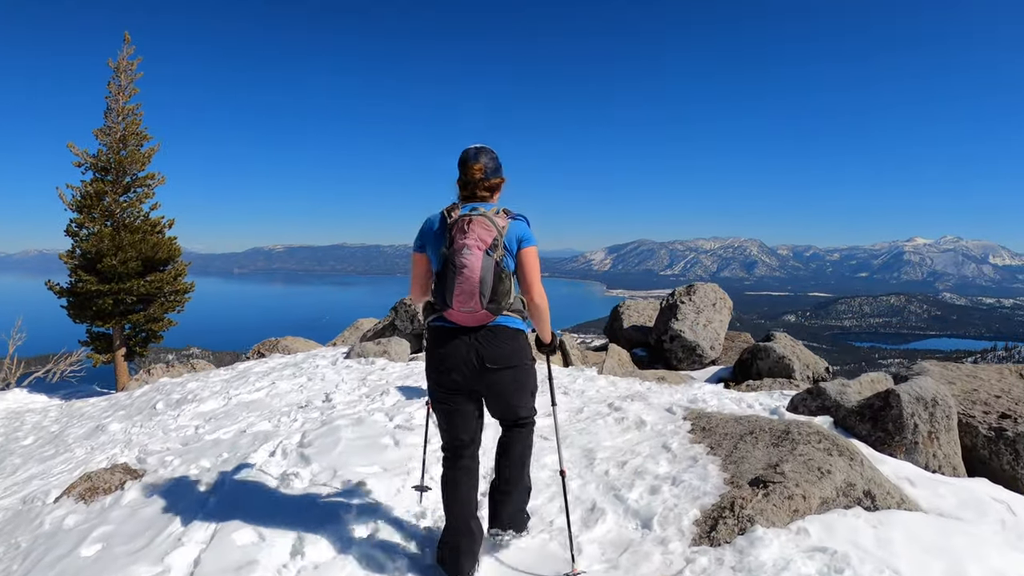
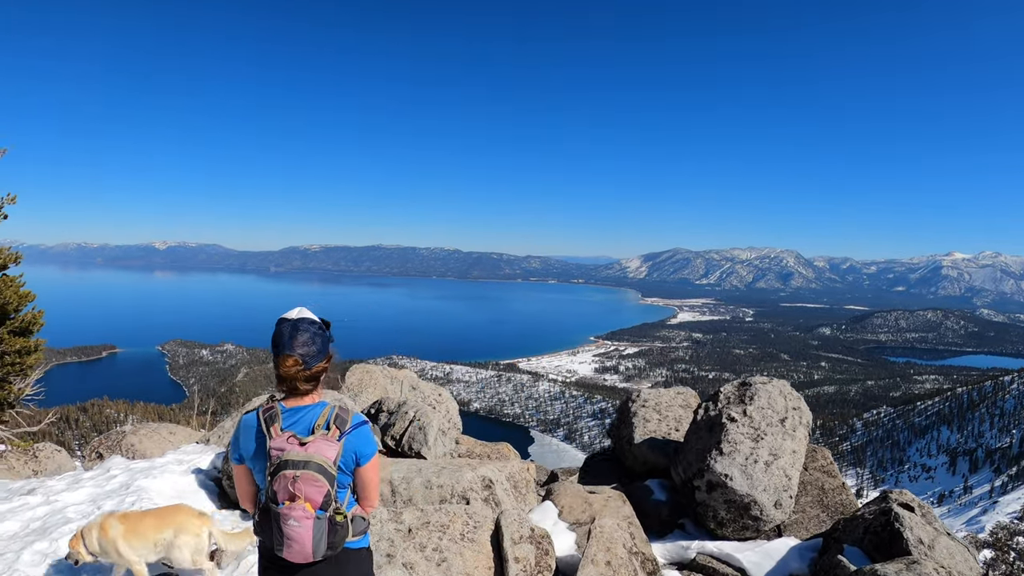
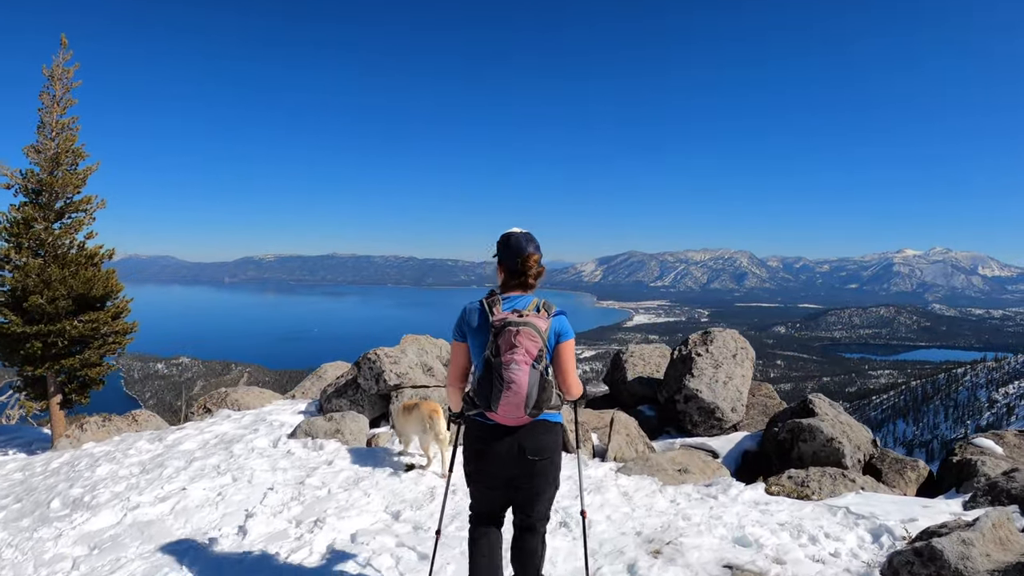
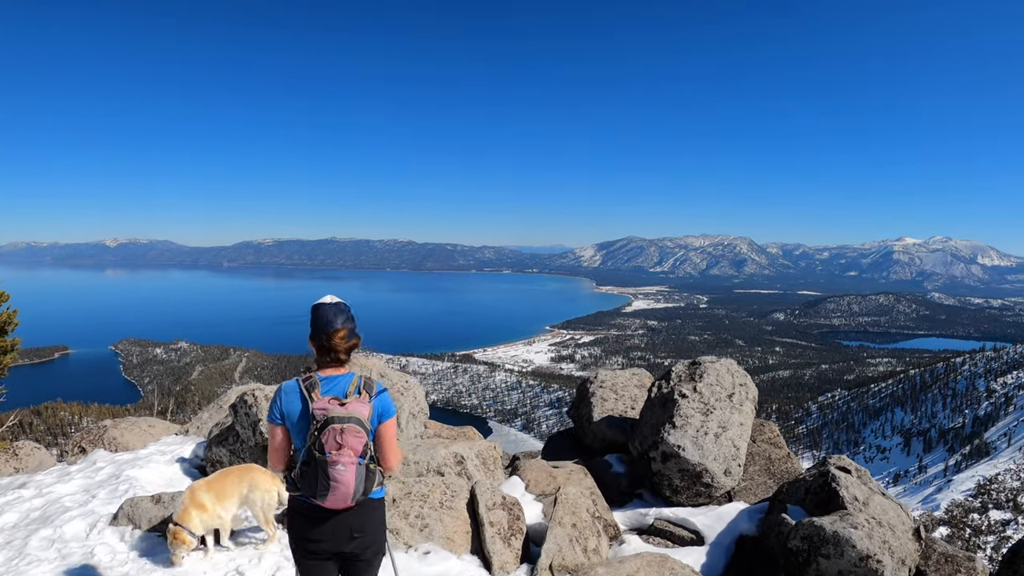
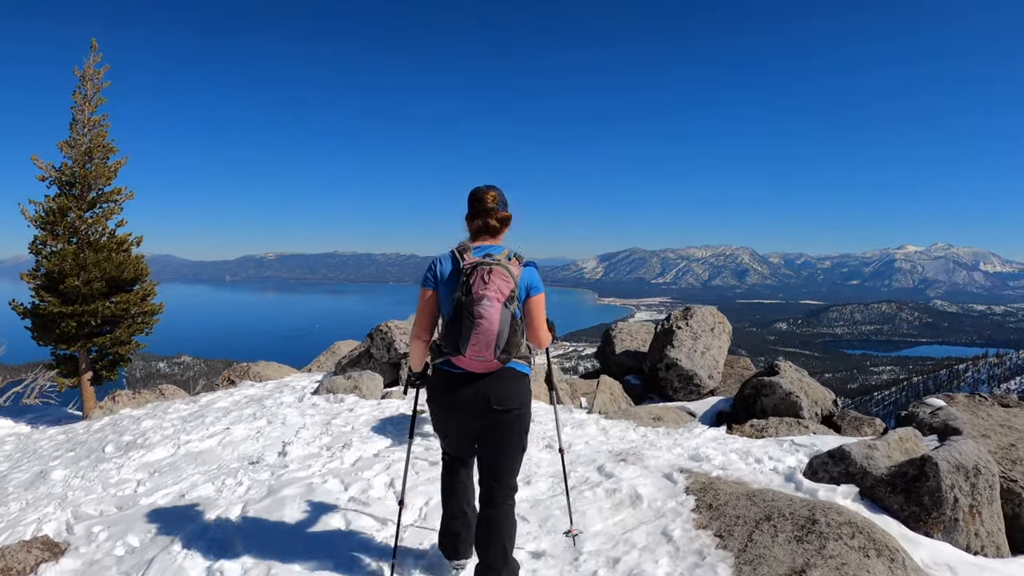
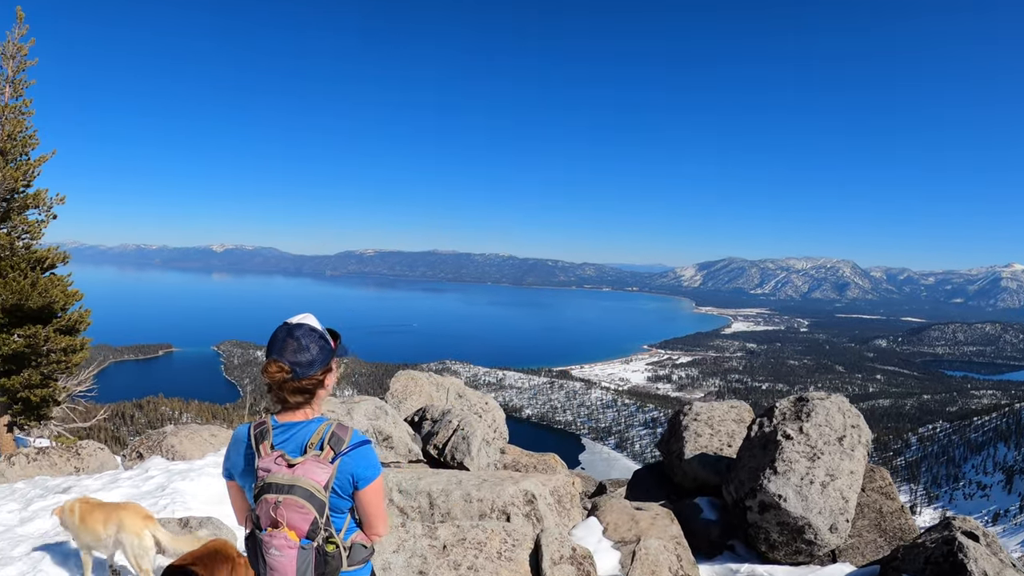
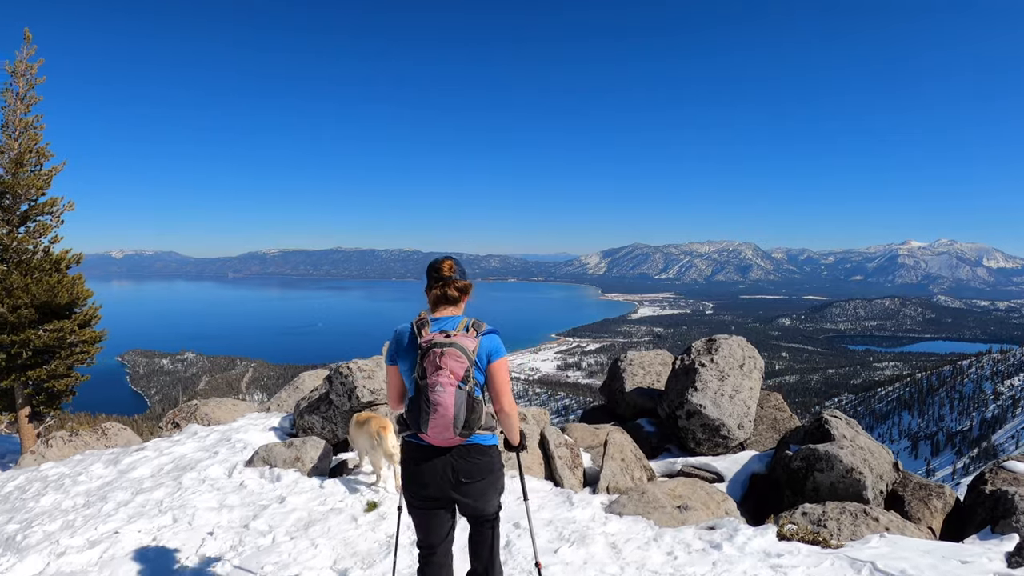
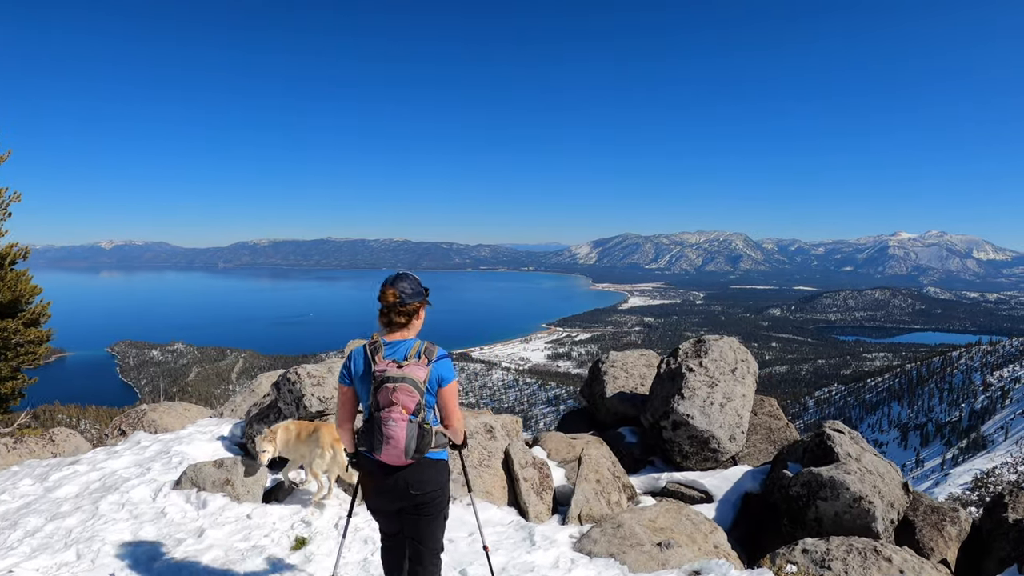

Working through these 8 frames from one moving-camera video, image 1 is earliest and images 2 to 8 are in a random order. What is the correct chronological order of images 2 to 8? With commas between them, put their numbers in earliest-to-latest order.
5, 3, 7, 8, 4, 2, 6
